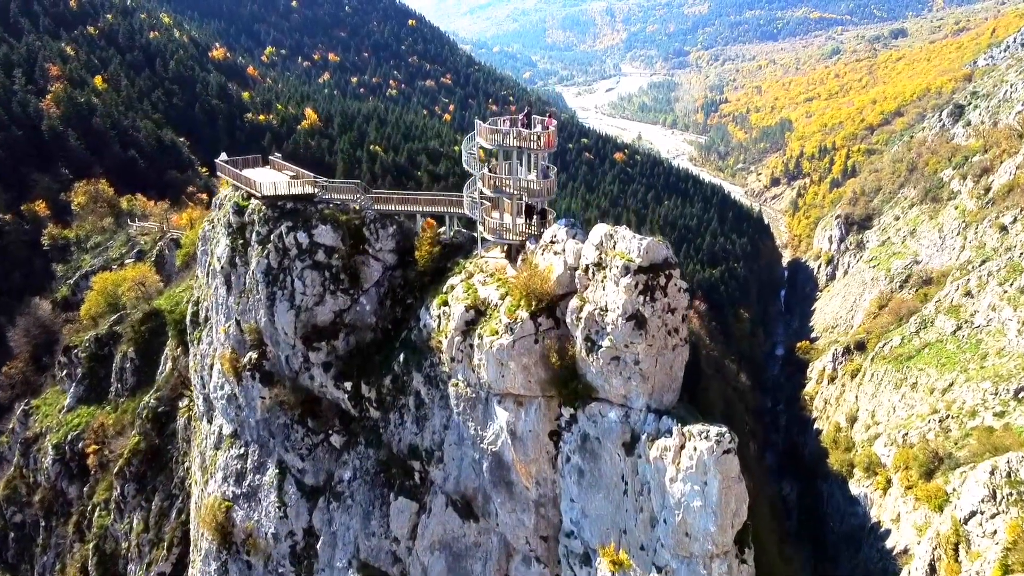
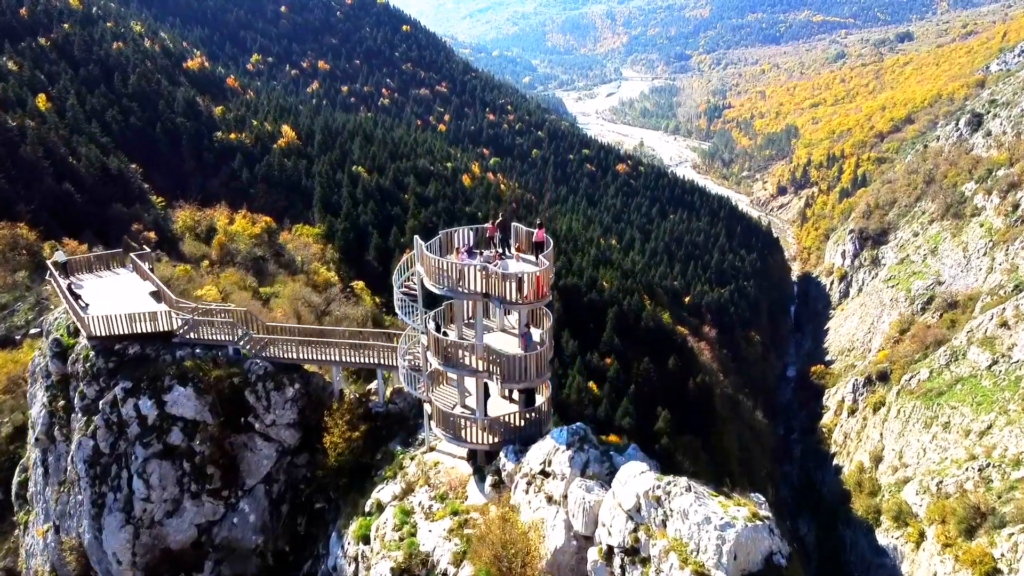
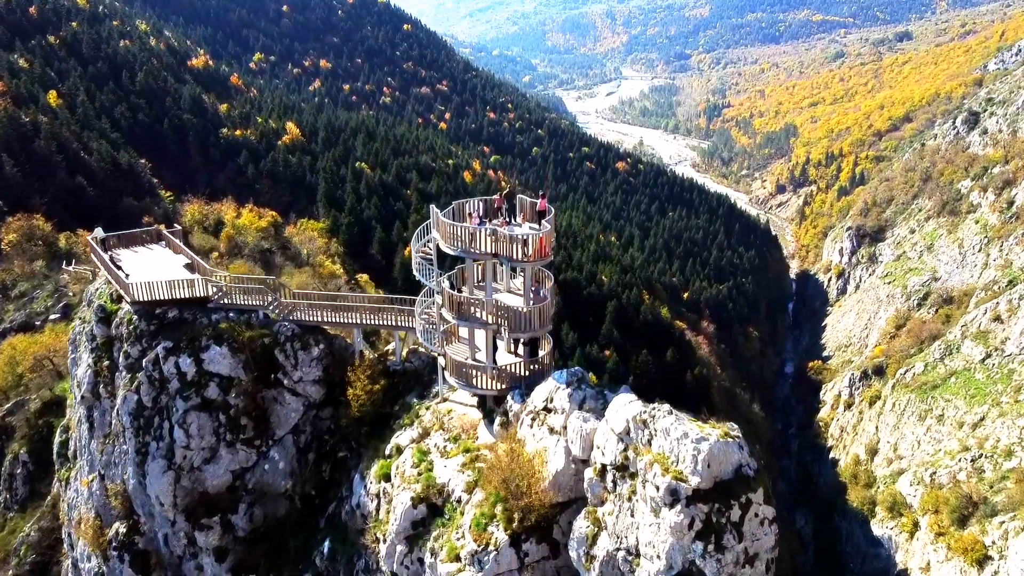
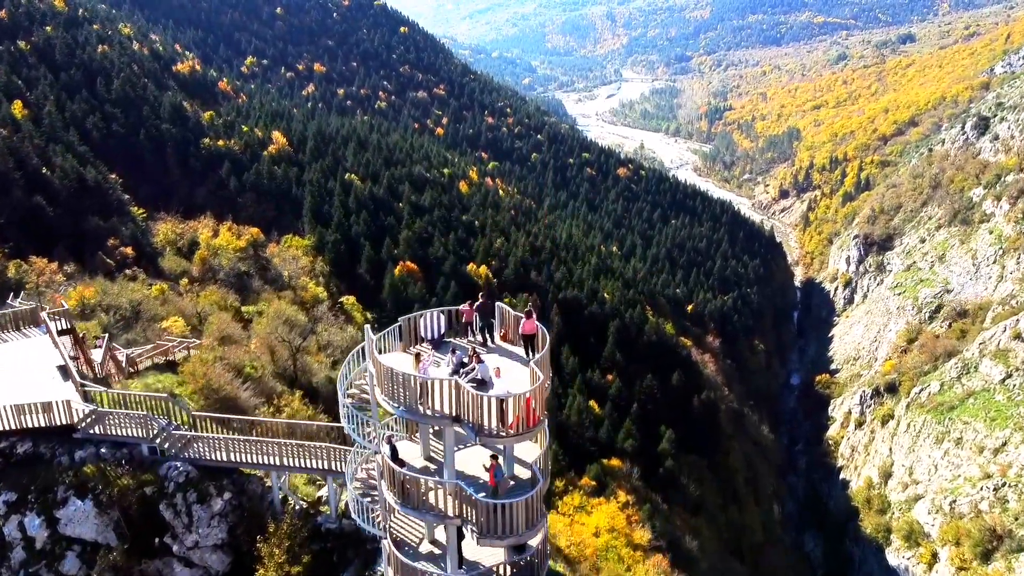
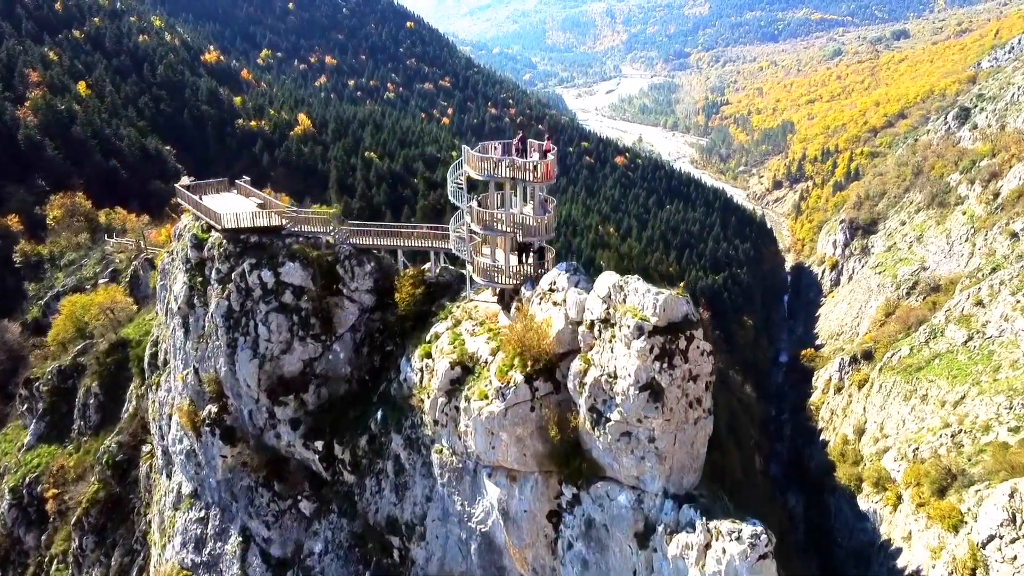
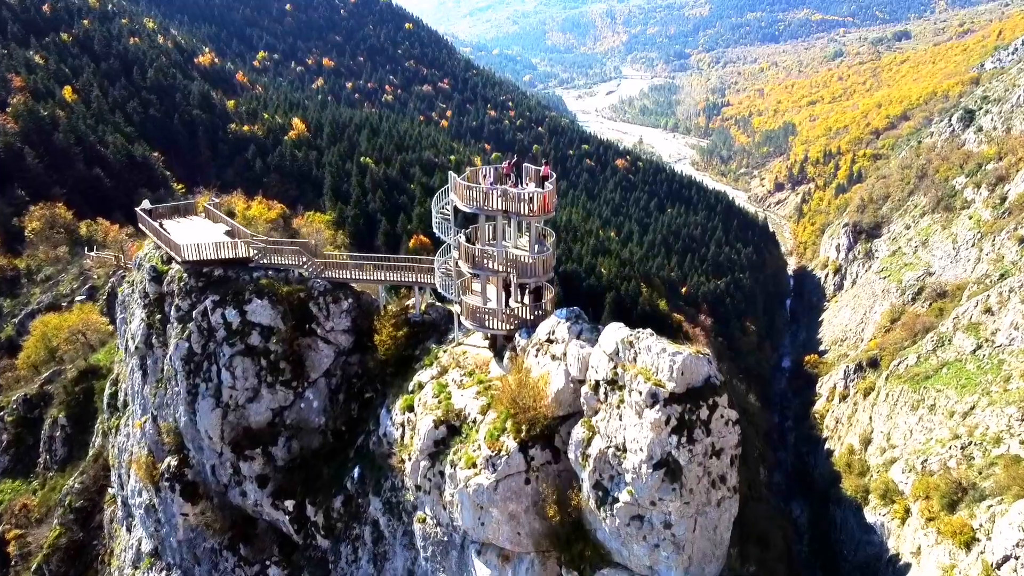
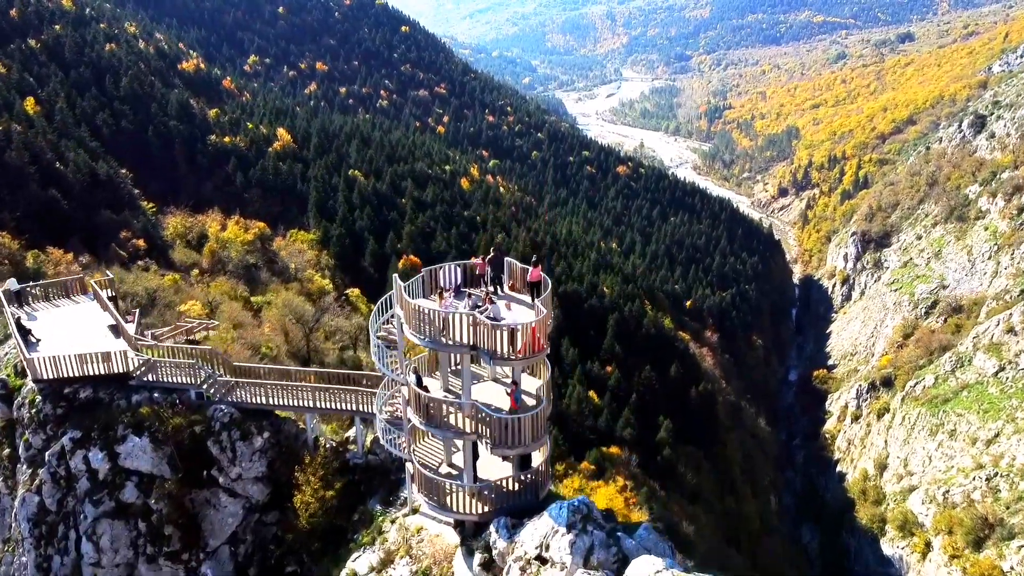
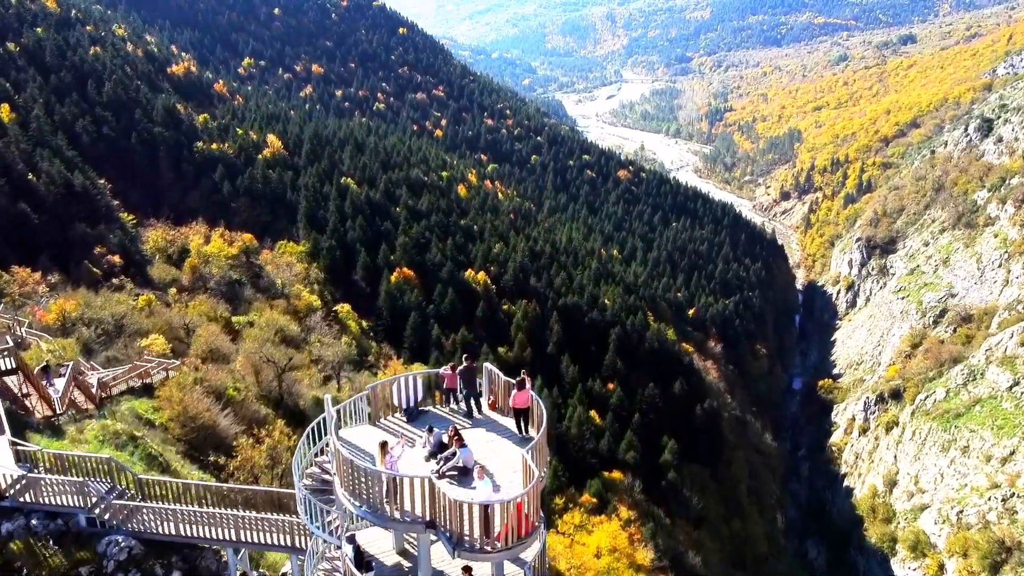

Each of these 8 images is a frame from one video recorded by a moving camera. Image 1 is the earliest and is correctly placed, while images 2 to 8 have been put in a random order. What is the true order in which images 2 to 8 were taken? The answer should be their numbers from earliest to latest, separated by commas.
5, 6, 3, 2, 7, 4, 8
